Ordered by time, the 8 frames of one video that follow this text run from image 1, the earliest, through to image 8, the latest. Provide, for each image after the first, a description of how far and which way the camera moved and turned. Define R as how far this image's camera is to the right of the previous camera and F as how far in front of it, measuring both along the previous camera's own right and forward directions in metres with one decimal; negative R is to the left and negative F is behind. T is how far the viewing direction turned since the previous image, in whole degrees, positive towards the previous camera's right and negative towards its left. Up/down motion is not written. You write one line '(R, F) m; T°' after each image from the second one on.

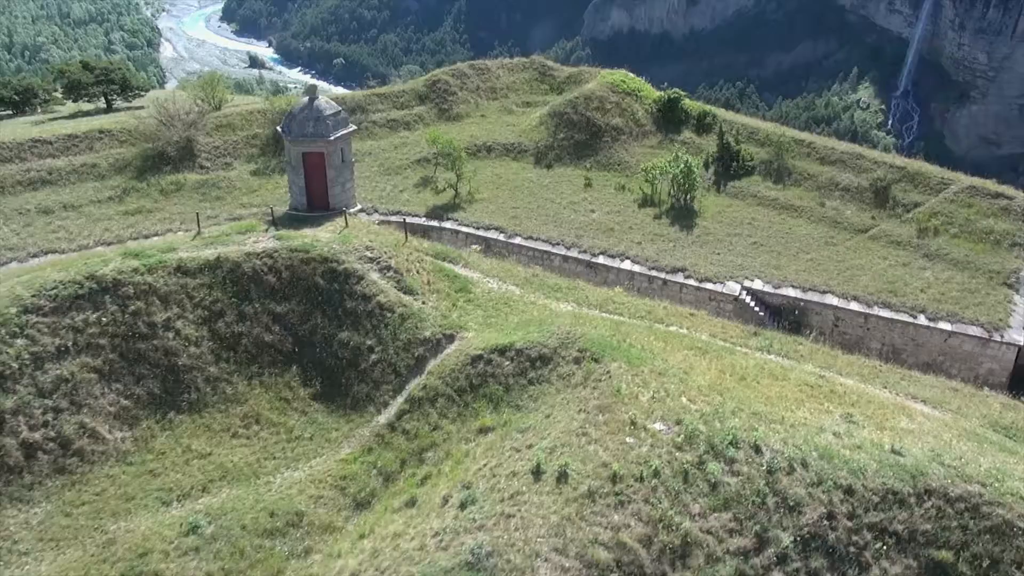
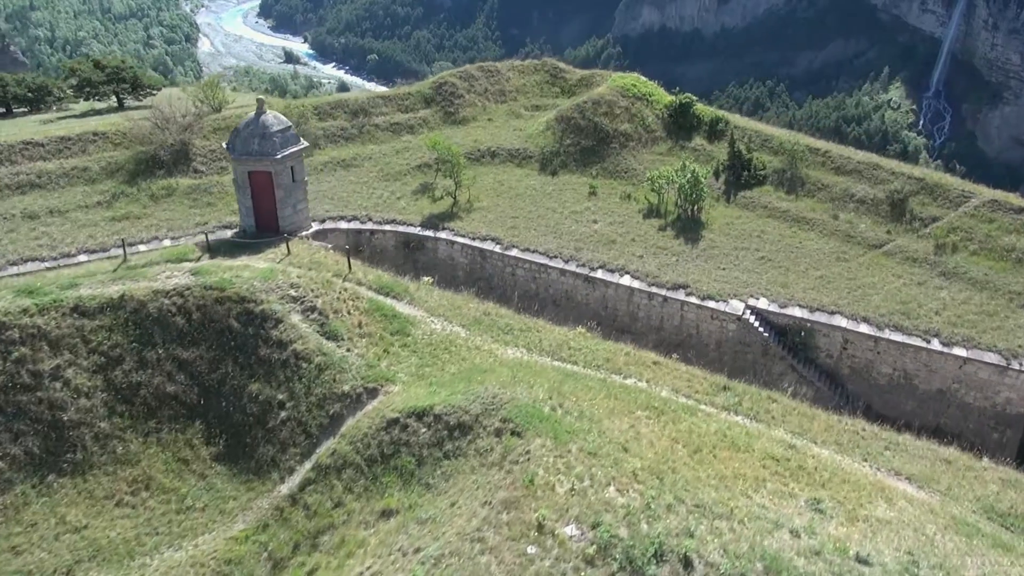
(+0.8, +0.9) m; -2°
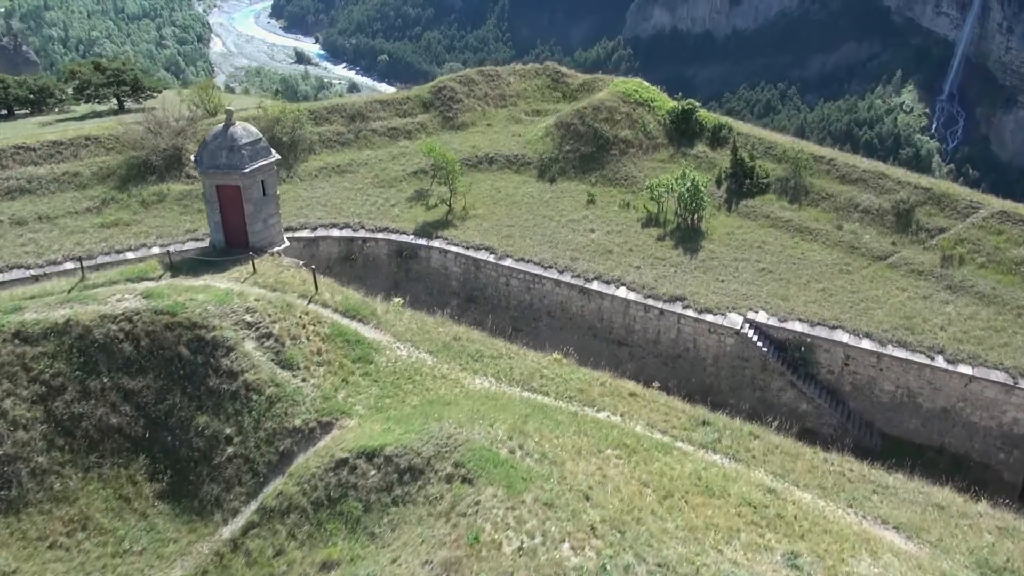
(+0.3, +0.4) m; -1°
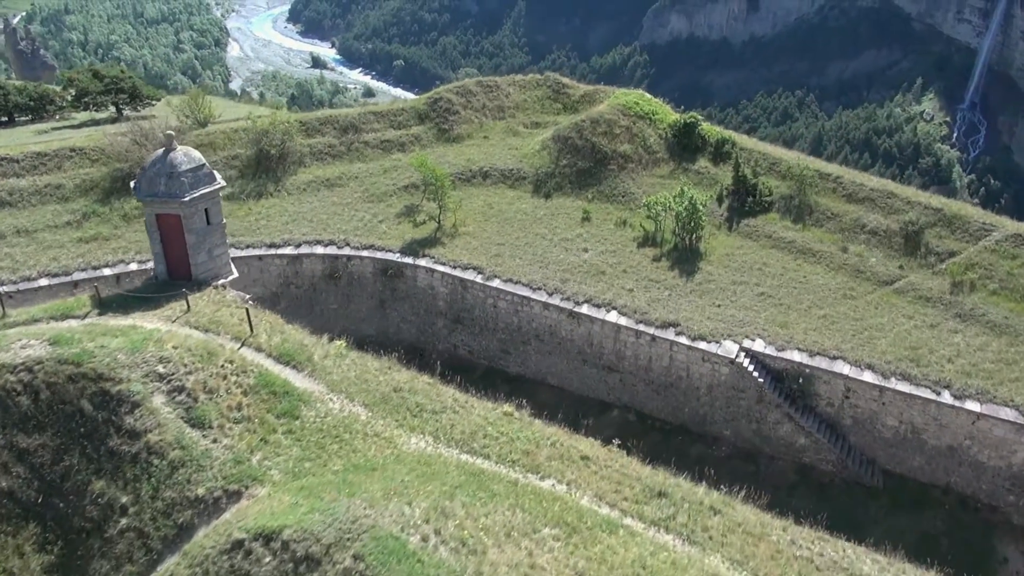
(+0.6, +0.7) m; -1°
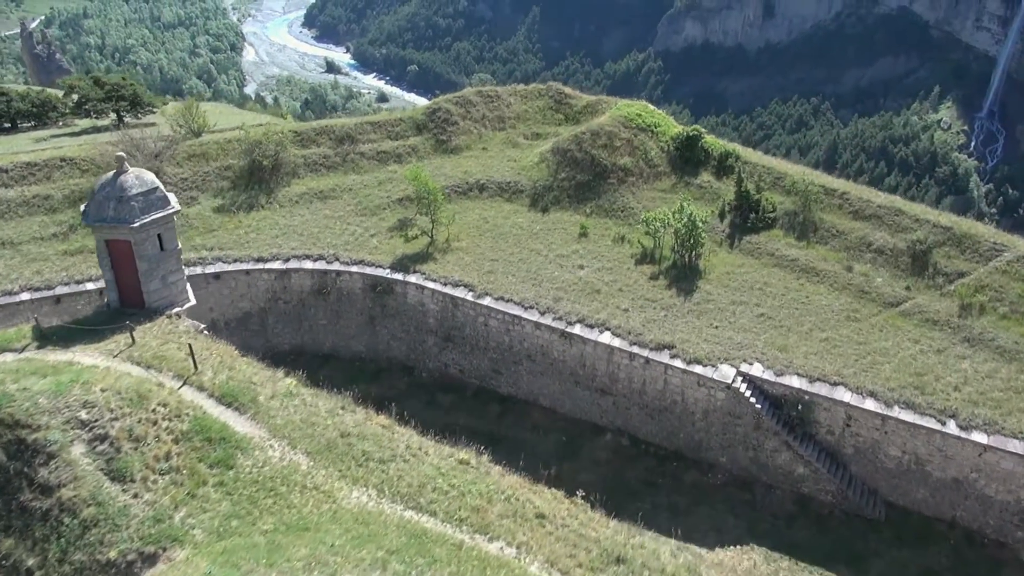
(+0.4, +0.5) m; -1°
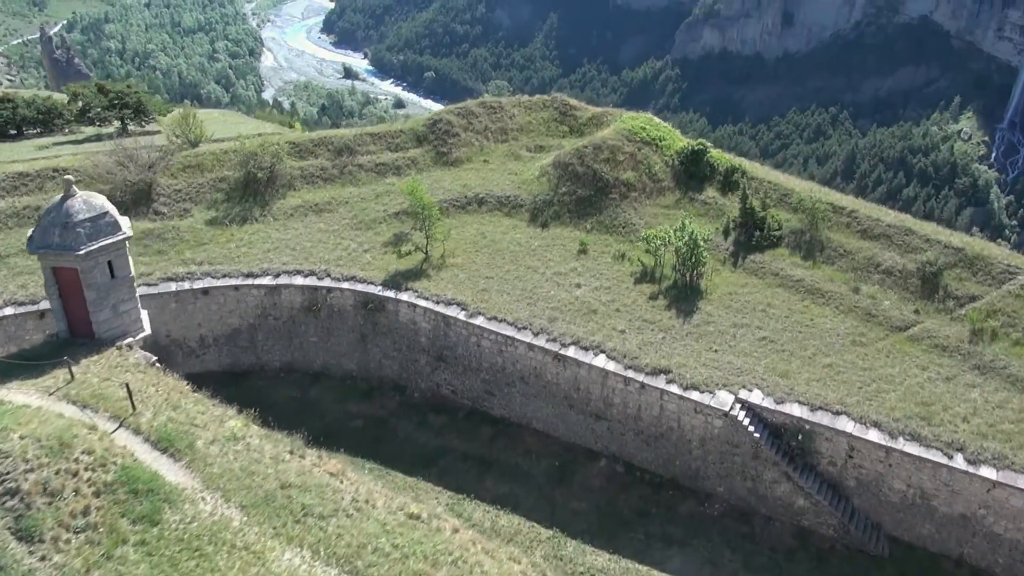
(+0.4, +0.5) m; -1°
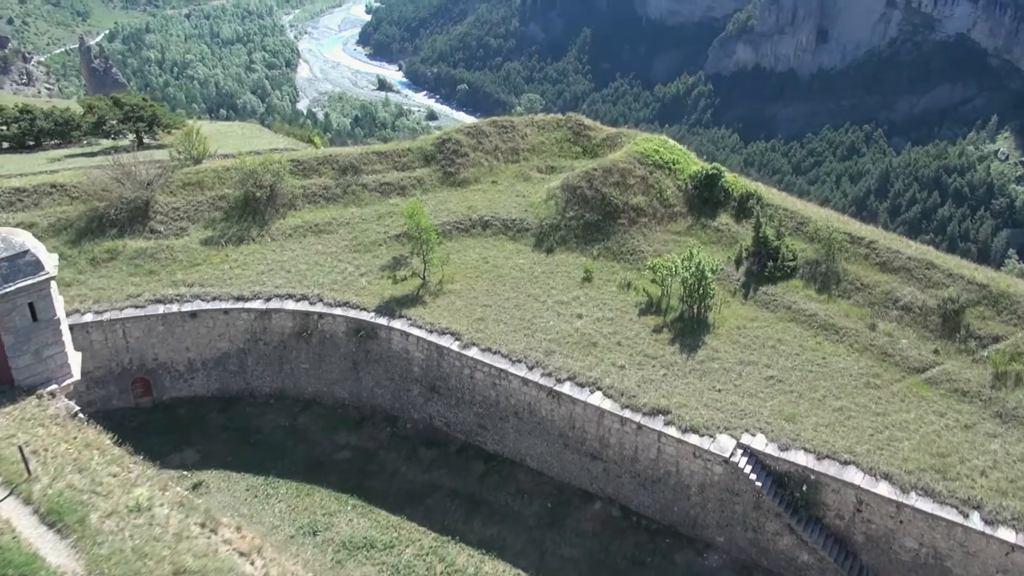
(+0.7, +0.7) m; -2°
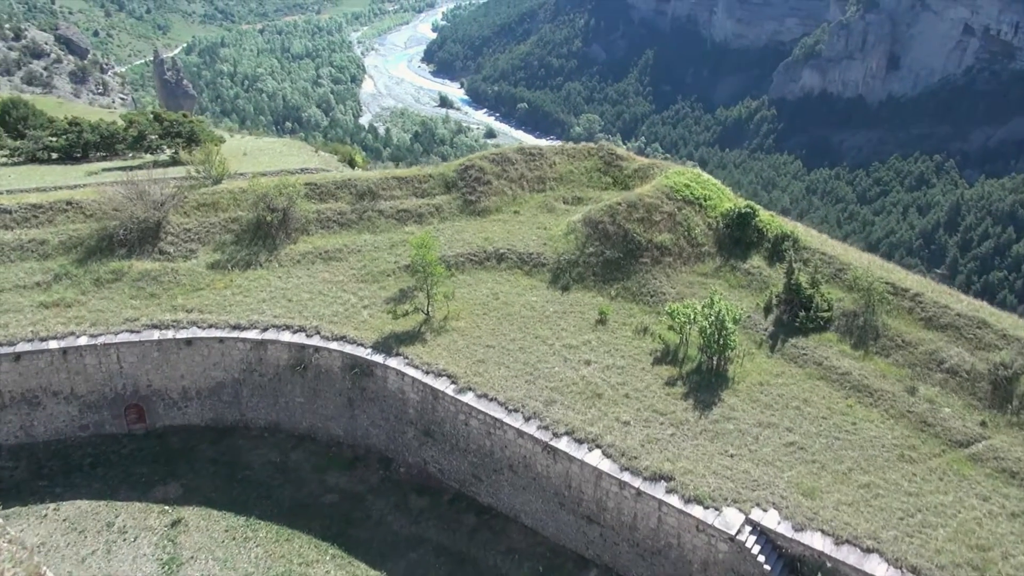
(+0.9, +1.0) m; -4°
